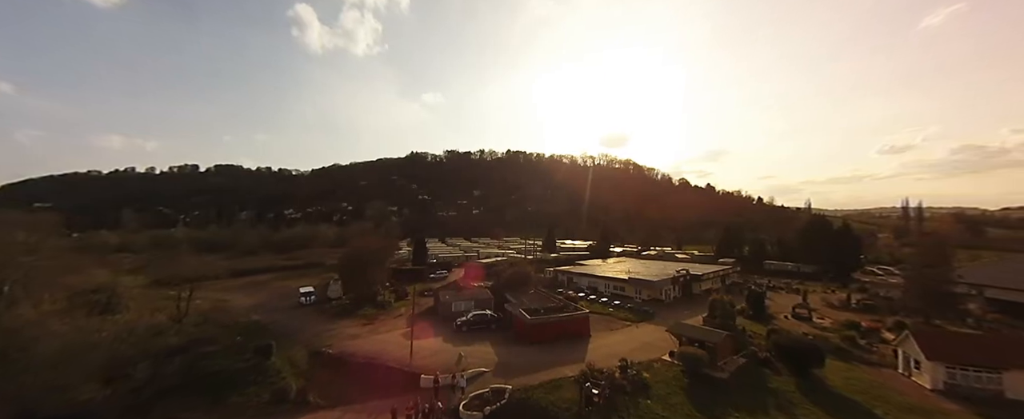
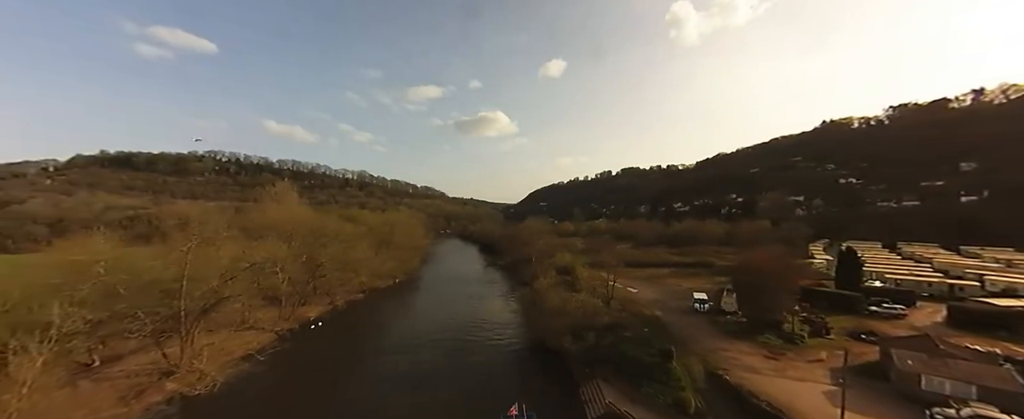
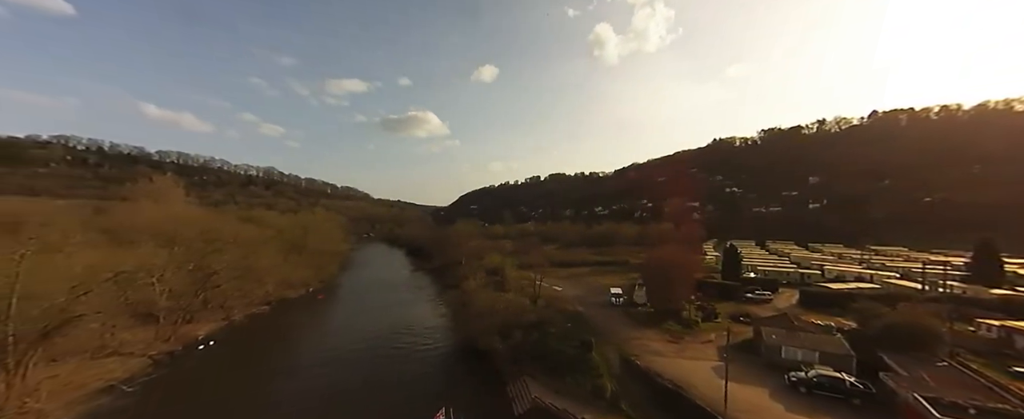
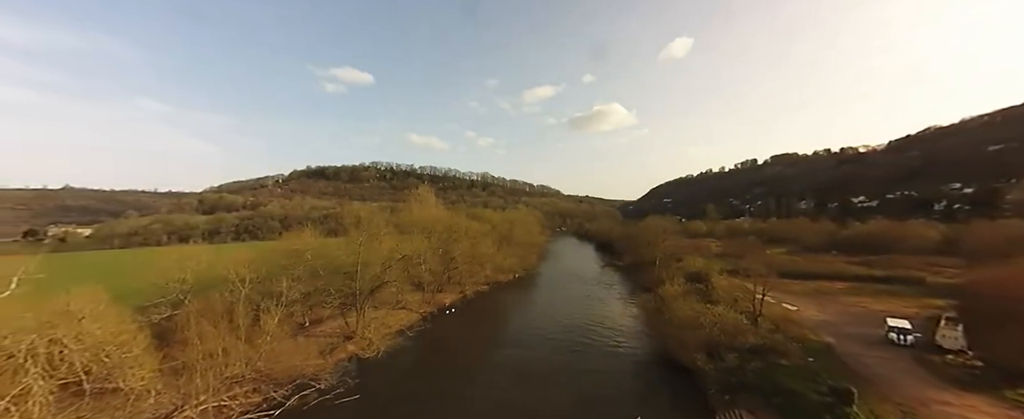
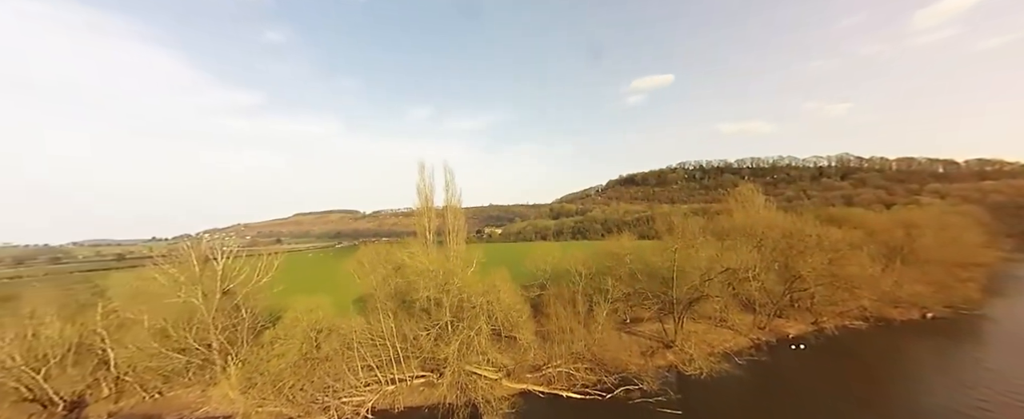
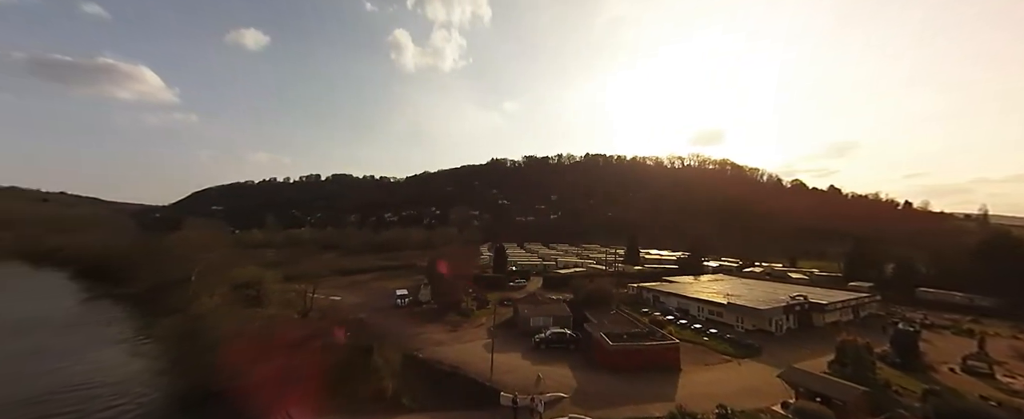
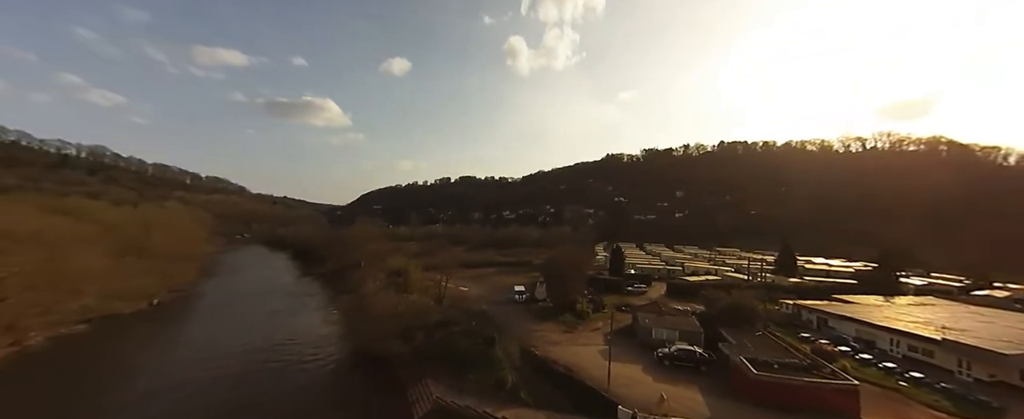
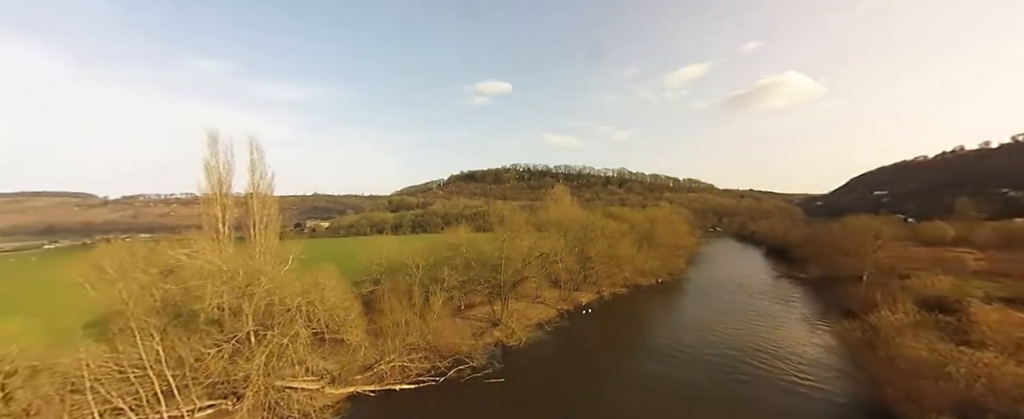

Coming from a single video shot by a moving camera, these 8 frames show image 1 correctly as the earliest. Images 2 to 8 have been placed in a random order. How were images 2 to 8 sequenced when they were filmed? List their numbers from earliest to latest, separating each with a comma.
6, 7, 3, 2, 4, 8, 5
